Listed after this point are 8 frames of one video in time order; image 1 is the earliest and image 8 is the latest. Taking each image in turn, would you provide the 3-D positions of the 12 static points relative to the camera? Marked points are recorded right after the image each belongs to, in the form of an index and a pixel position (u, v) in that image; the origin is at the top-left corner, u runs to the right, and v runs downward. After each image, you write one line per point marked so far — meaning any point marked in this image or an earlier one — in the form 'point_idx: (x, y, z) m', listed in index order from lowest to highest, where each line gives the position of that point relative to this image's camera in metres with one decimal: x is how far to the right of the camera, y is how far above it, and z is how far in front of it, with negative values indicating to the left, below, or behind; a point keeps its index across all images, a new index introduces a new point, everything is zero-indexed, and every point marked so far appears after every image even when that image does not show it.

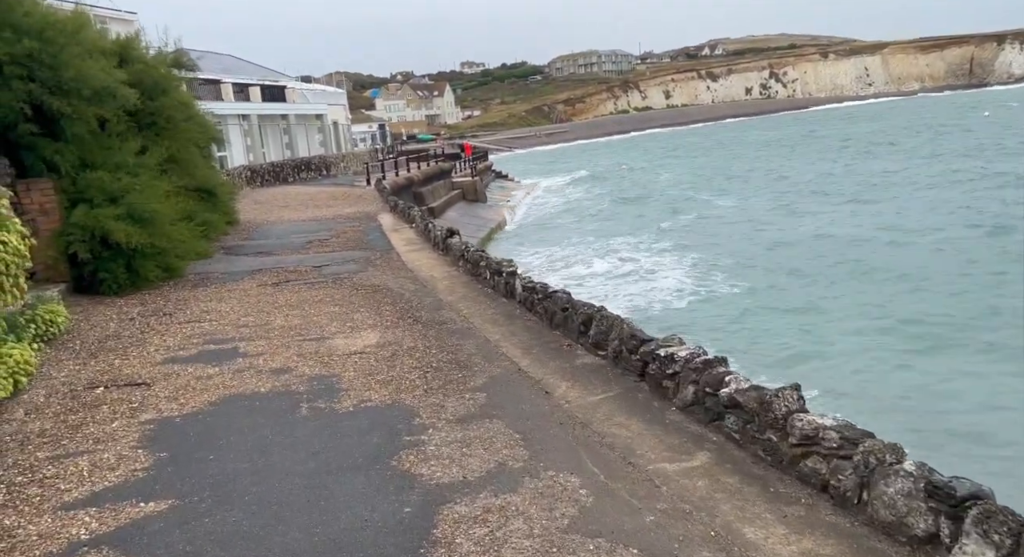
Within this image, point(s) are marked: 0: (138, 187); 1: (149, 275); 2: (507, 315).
0: (-4.7, +1.2, +12.2) m
1: (-4.6, 0.0, +12.3) m
2: (-0.1, -0.3, +9.5) m
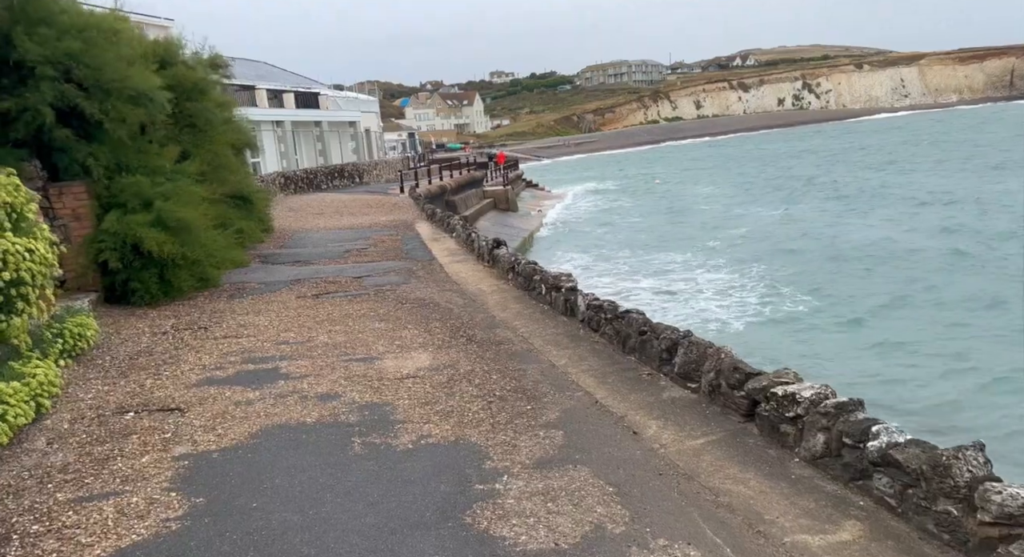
0: (-4.0, +1.0, +11.5) m
1: (-4.0, -0.1, +11.6) m
2: (+0.5, -0.5, +8.7) m
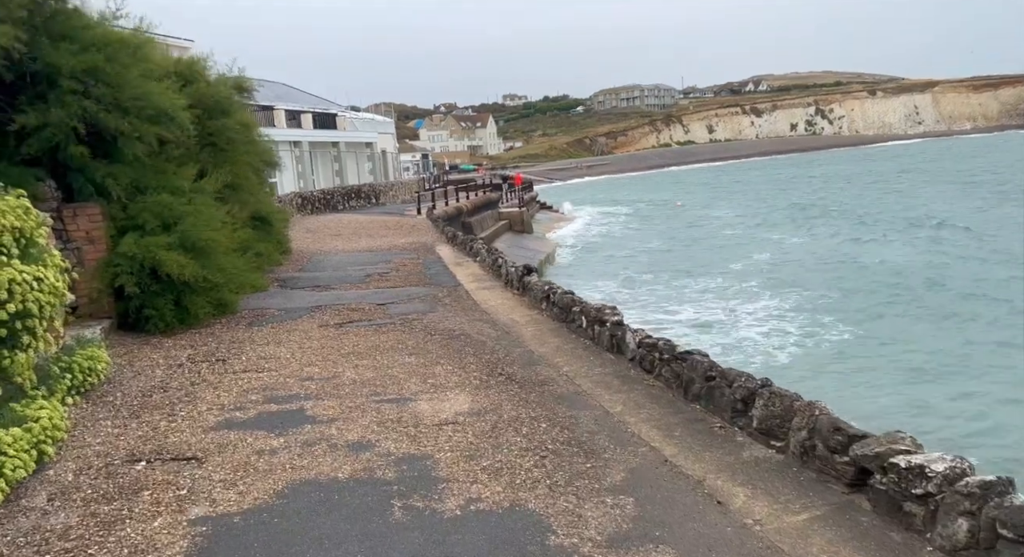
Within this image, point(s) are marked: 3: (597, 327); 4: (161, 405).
0: (-3.6, +0.7, +10.9) m
1: (-3.6, -0.4, +10.9) m
2: (+0.9, -0.8, +8.0) m
3: (+0.8, -0.5, +9.4) m
4: (-2.7, -1.0, +7.5) m
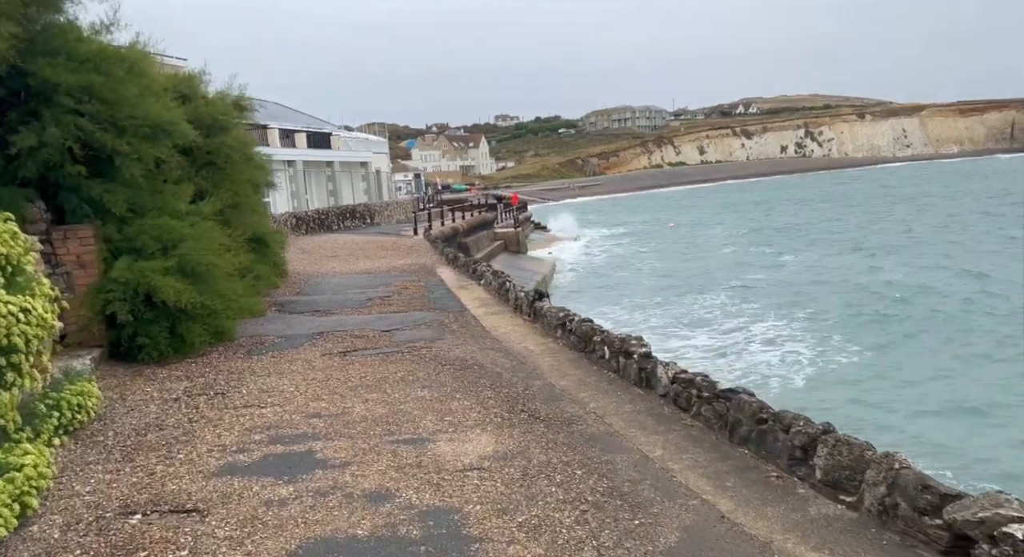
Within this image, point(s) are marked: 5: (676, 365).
0: (-3.5, +0.5, +10.3) m
1: (-3.4, -0.7, +10.3) m
2: (+1.1, -1.0, +7.4) m
3: (+1.0, -0.7, +8.8) m
4: (-2.5, -1.2, +6.9) m
5: (+1.4, -0.7, +8.0) m
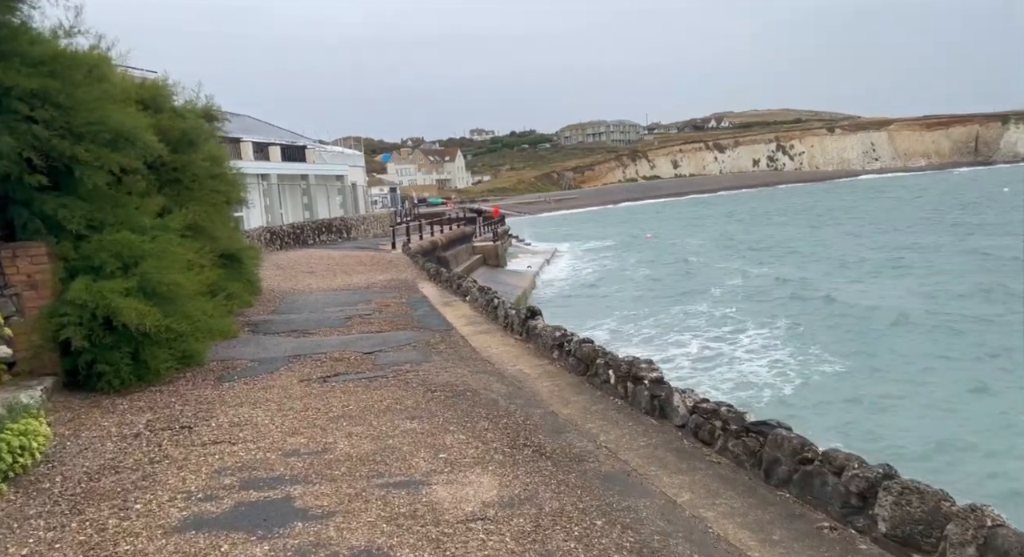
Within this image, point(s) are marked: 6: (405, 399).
0: (-3.5, +0.3, +9.5) m
1: (-3.5, -0.9, +9.5) m
2: (+1.1, -1.2, +6.7) m
3: (+1.0, -0.9, +8.1) m
4: (-2.5, -1.3, +6.0) m
5: (+1.4, -0.9, +7.3) m
6: (-1.0, -1.1, +8.9) m
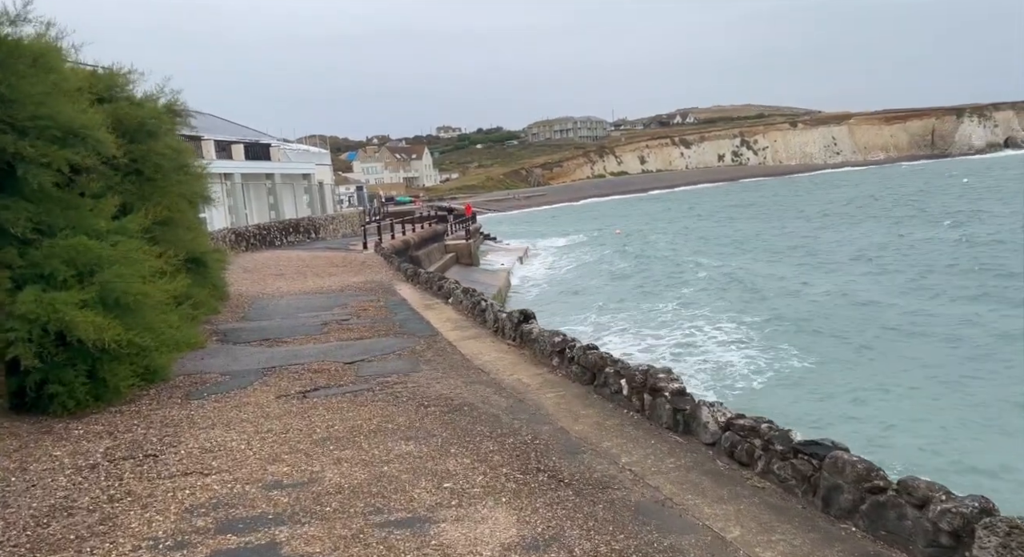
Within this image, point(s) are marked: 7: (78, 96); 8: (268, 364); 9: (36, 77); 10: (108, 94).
0: (-3.5, +0.2, +8.6) m
1: (-3.5, -0.9, +8.6) m
2: (+1.2, -1.2, +5.9) m
3: (+1.0, -0.9, +7.3) m
4: (-2.4, -1.4, +5.1) m
5: (+1.4, -0.9, +6.6) m
6: (-1.0, -1.2, +8.1) m
7: (-4.2, +1.8, +9.4) m
8: (-2.8, -1.0, +11.0) m
9: (-4.0, +1.7, +8.1) m
10: (-4.6, +2.1, +11.0) m
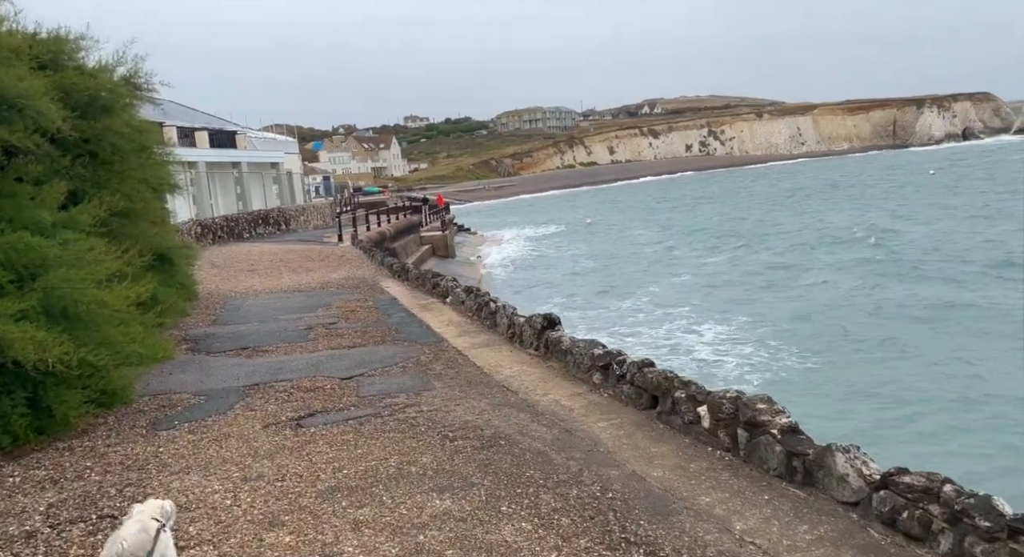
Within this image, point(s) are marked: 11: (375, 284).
0: (-3.2, +0.1, +6.9) m
1: (-3.1, -1.0, +6.9) m
2: (+1.6, -1.2, +4.4) m
3: (+1.4, -0.9, +5.8) m
4: (-1.9, -1.5, +3.5) m
5: (+1.8, -0.9, +5.0) m
6: (-0.6, -1.2, +6.5) m
7: (-4.0, +1.8, +7.7) m
8: (-2.5, -1.0, +9.4) m
9: (-3.7, +1.7, +6.4) m
10: (-4.3, +2.1, +9.2) m
11: (-2.6, -0.1, +18.5) m
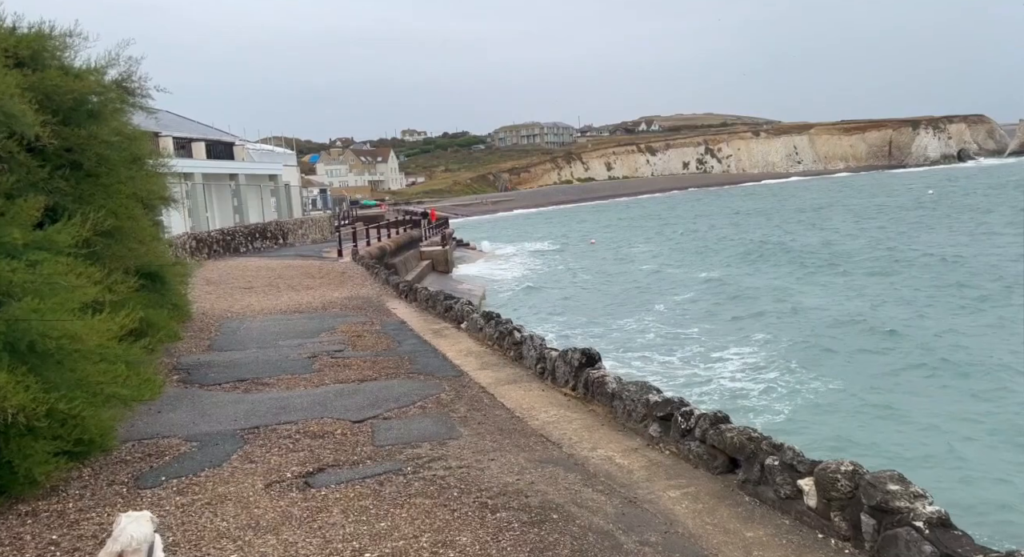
0: (-2.9, 0.0, +5.7) m
1: (-2.8, -1.2, +5.7) m
2: (+1.9, -1.4, +3.3) m
3: (+1.7, -1.2, +4.6) m
4: (-1.6, -1.6, +2.3) m
5: (+2.1, -1.1, +3.9) m
6: (-0.3, -1.4, +5.4) m
7: (-3.6, +1.6, +6.5) m
8: (-2.2, -1.2, +8.2) m
9: (-3.4, +1.5, +5.3) m
10: (-4.0, +1.9, +8.1) m
11: (-2.3, -0.5, +17.3) m
